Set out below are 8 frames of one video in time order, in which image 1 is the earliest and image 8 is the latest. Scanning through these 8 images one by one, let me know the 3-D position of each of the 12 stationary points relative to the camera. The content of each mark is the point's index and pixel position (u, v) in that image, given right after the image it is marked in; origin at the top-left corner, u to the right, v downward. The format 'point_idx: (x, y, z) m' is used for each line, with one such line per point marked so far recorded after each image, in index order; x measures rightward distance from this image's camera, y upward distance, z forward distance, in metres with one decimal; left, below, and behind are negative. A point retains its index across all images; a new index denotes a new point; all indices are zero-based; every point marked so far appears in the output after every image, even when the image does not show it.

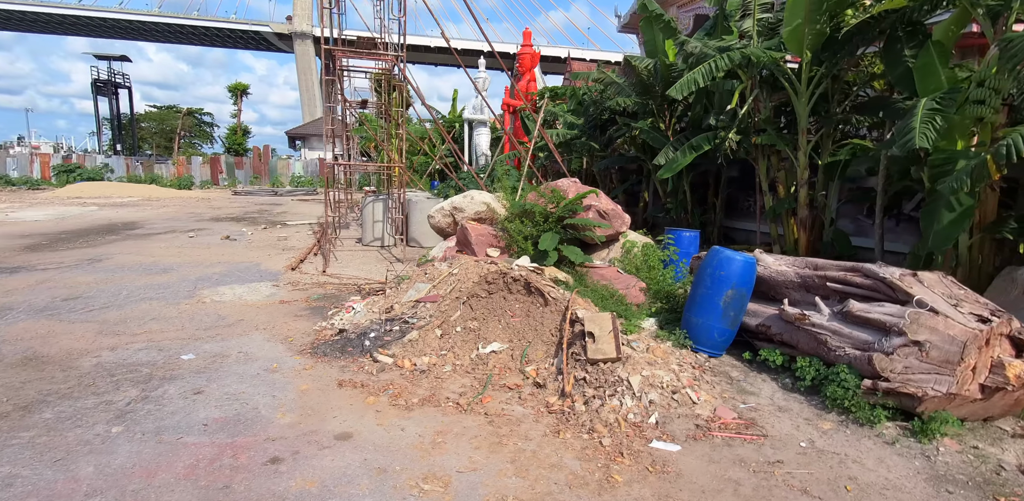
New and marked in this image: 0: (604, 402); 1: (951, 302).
0: (+0.6, -1.0, +3.5) m
1: (+2.7, -0.3, +3.4) m
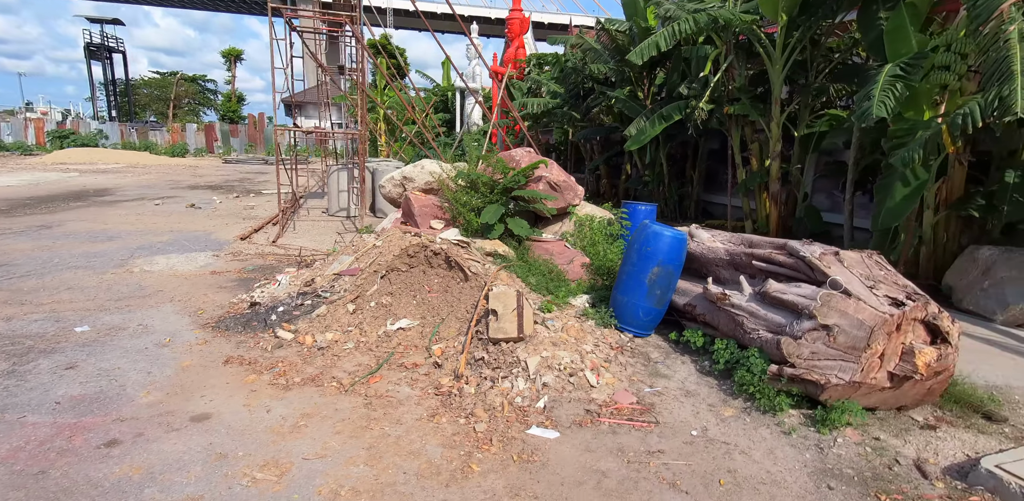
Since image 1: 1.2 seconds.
0: (-0.1, -0.8, +3.3) m
1: (+2.1, -0.2, +3.1) m
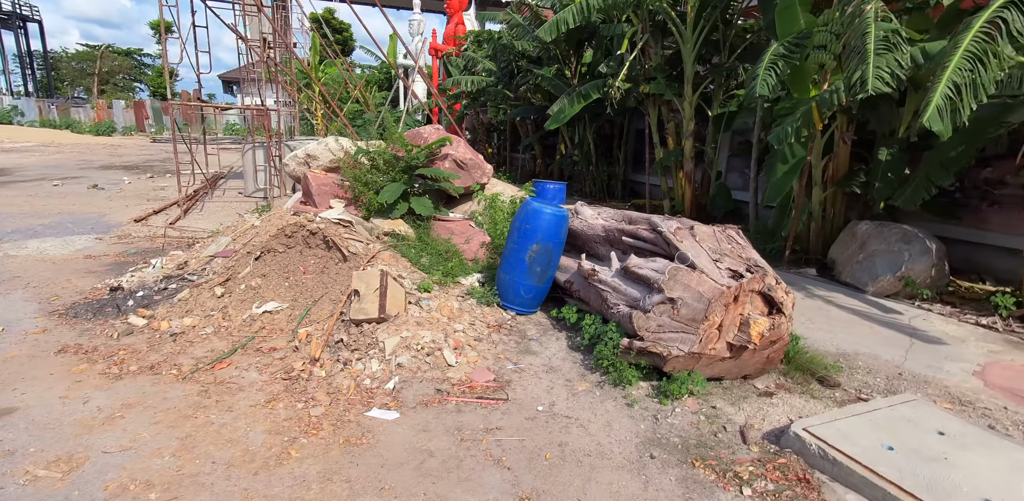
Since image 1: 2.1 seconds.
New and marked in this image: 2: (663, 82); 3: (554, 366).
0: (-1.0, -0.7, +3.2) m
1: (+1.2, 0.0, +3.2) m
2: (+2.6, +2.9, +9.4) m
3: (+0.3, -0.7, +3.5) m
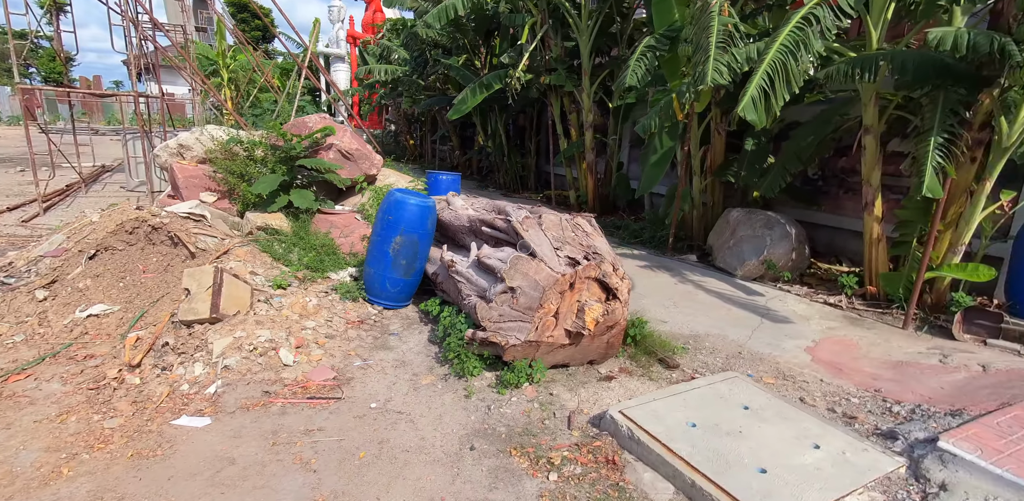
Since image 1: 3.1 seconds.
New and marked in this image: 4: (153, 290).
0: (-1.9, -0.7, +2.9) m
1: (+0.3, 0.0, +3.2) m
2: (+0.9, +3.1, +9.5) m
3: (-0.7, -0.7, +3.4) m
4: (-2.5, -0.3, +3.8) m
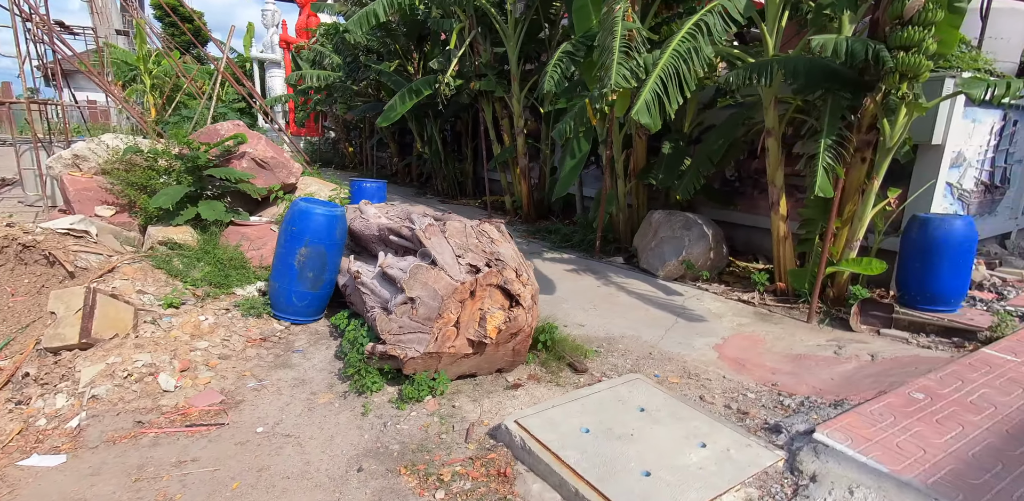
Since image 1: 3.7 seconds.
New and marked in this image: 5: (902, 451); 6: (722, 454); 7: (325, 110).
0: (-2.4, -0.8, +2.7) m
1: (-0.3, 0.0, +3.2) m
2: (-0.4, +3.0, +9.5) m
3: (-1.2, -0.8, +3.2) m
4: (-3.1, -0.4, +3.5) m
5: (+1.6, -0.8, +2.2) m
6: (+0.9, -0.9, +2.3) m
7: (-6.2, +4.5, +17.6) m
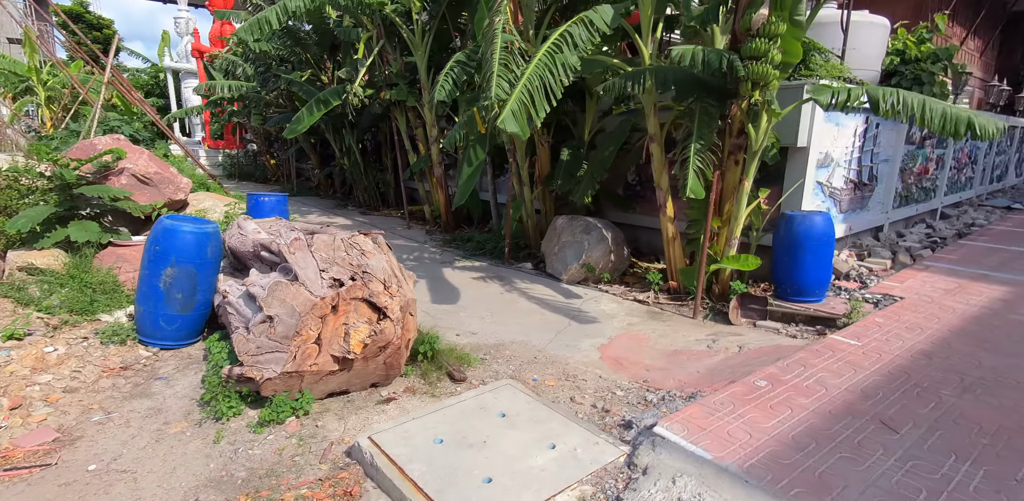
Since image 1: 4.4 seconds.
0: (-3.0, -0.9, +2.3) m
1: (-1.1, -0.1, +3.1) m
2: (-1.9, +2.8, +9.4) m
3: (-2.0, -0.9, +3.1) m
4: (-3.9, -0.6, +3.1) m
5: (+0.9, -0.8, +2.3) m
6: (+0.2, -0.9, +2.3) m
7: (-8.7, +4.0, +16.8) m
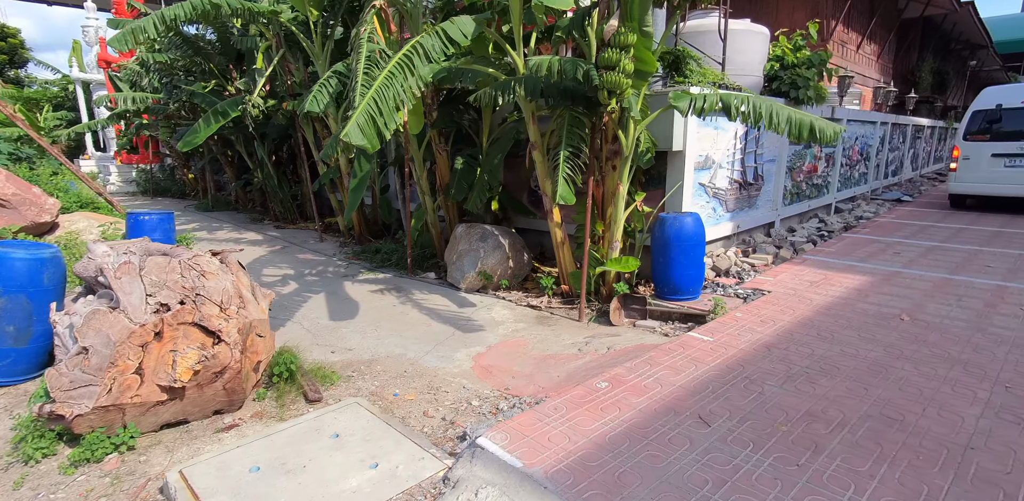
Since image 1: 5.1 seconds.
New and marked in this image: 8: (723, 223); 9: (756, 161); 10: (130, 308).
0: (-3.8, -1.1, +2.0) m
1: (-1.9, -0.2, +2.9) m
2: (-3.5, +2.6, +9.1) m
3: (-2.8, -1.0, +2.8) m
4: (-4.7, -0.8, +2.6) m
5: (+0.2, -0.8, +2.3) m
6: (-0.5, -0.9, +2.3) m
7: (-11.0, +3.4, +15.9) m
8: (+2.6, +0.3, +6.8) m
9: (+3.3, +1.2, +7.4) m
10: (-1.9, -0.3, +2.8) m
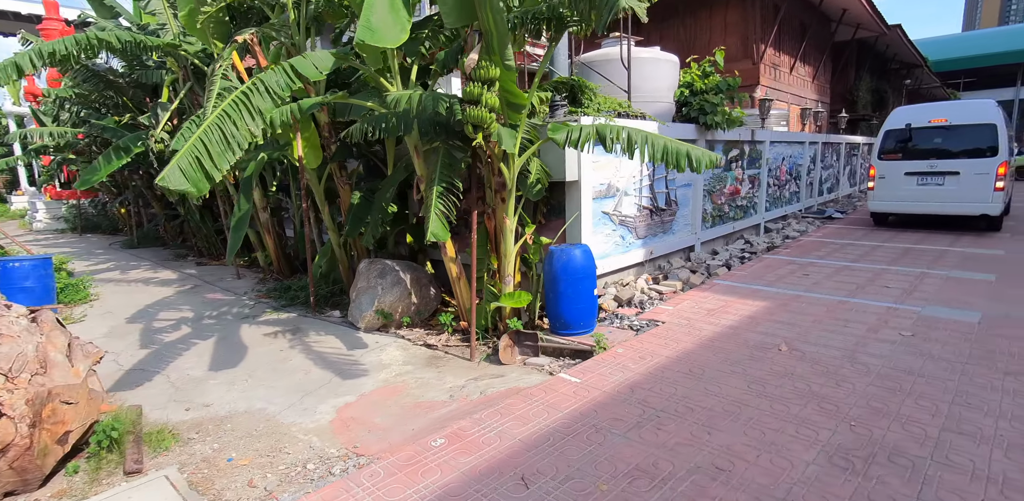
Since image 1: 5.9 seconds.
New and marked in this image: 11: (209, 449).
0: (-4.6, -1.4, +1.5) m
1: (-2.8, -0.5, +2.6) m
2: (-4.9, +1.9, +8.8) m
3: (-3.6, -1.4, +2.4) m
4: (-5.5, -1.2, +2.1) m
5: (-0.7, -1.1, +2.1) m
6: (-1.3, -1.2, +2.0) m
7: (-12.7, +2.2, +15.2) m
8: (+1.5, 0.0, +6.7) m
9: (+2.1, +0.9, +7.5) m
10: (-2.8, -0.6, +2.4) m
11: (-1.8, -1.2, +3.3) m
